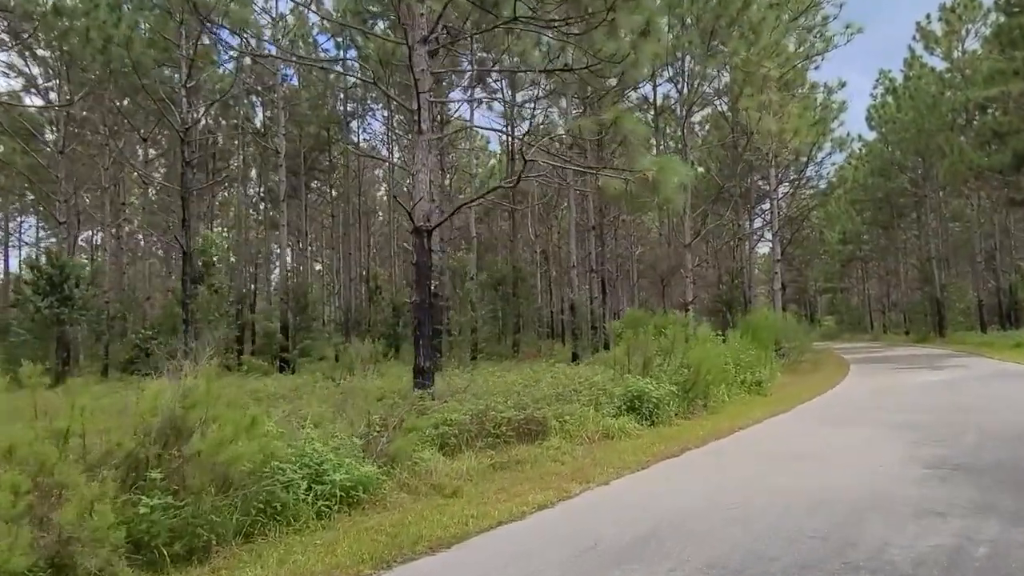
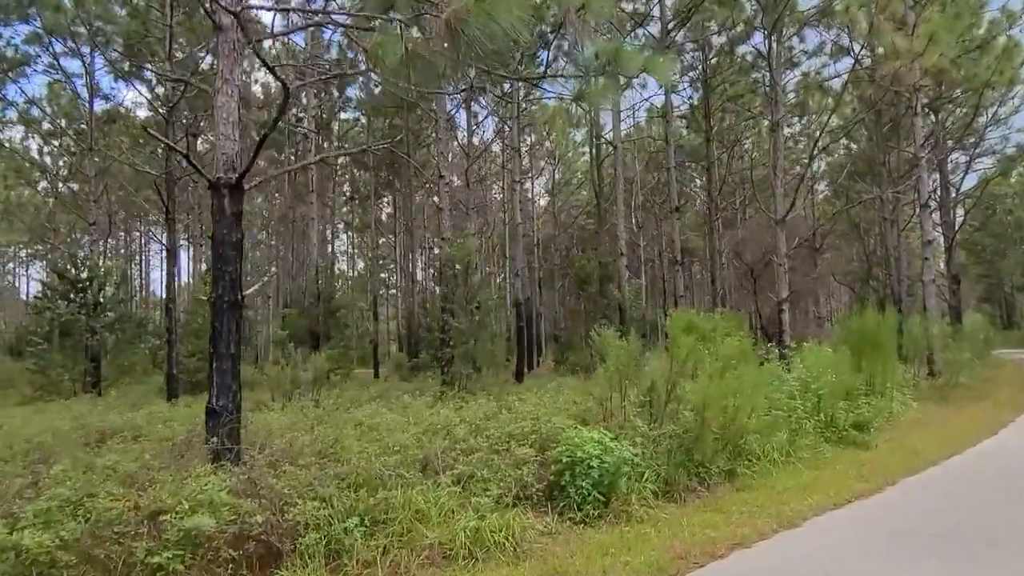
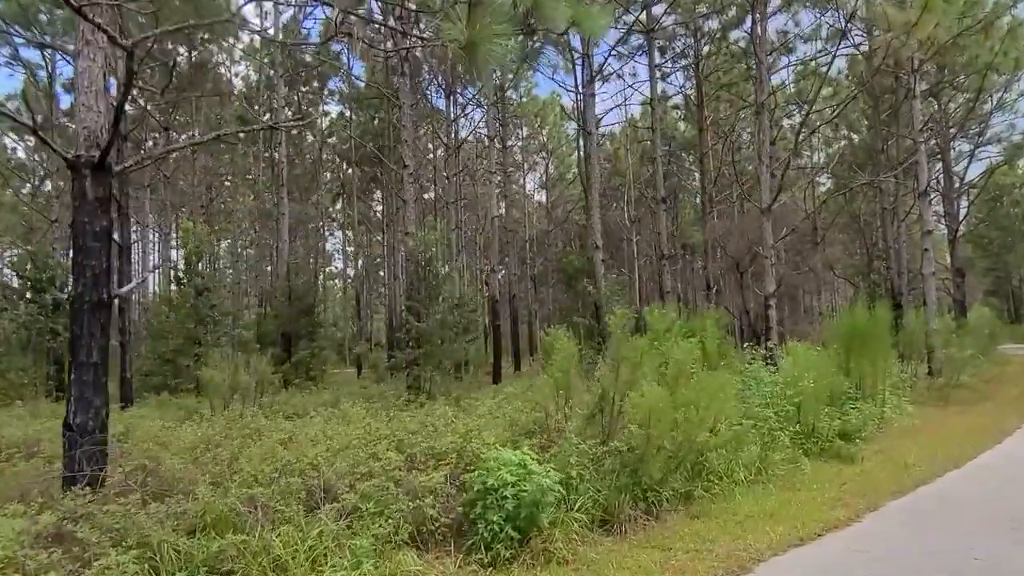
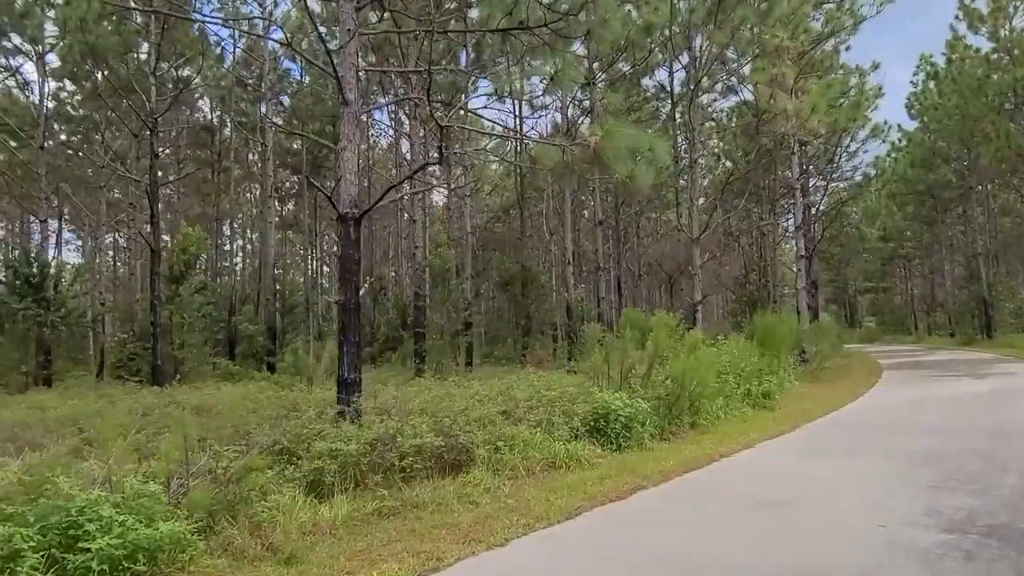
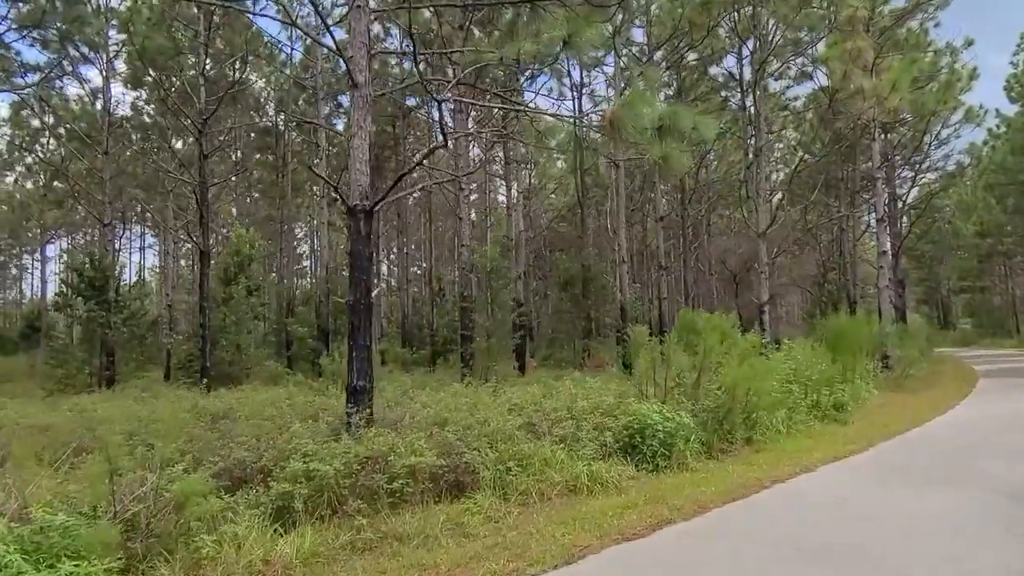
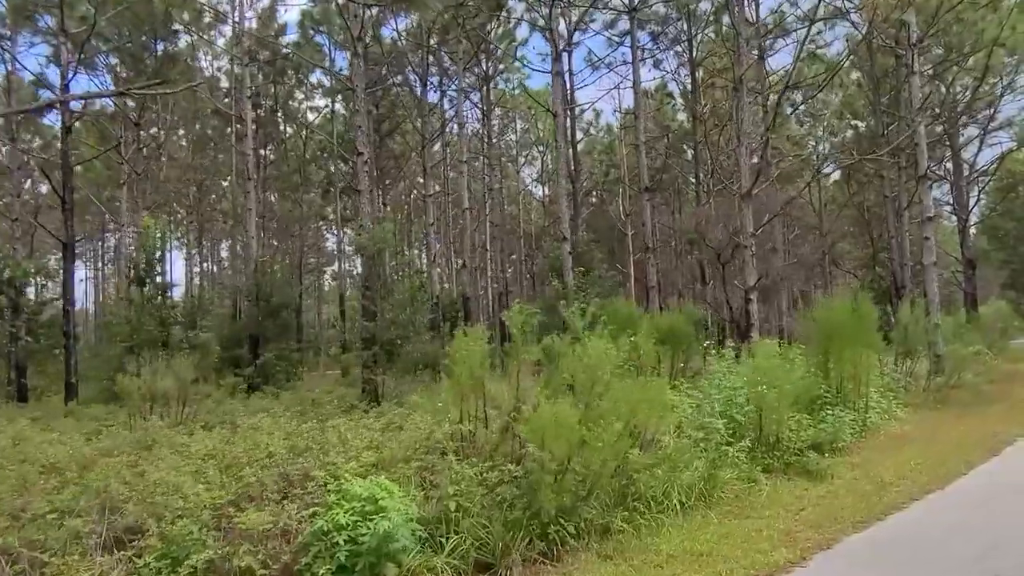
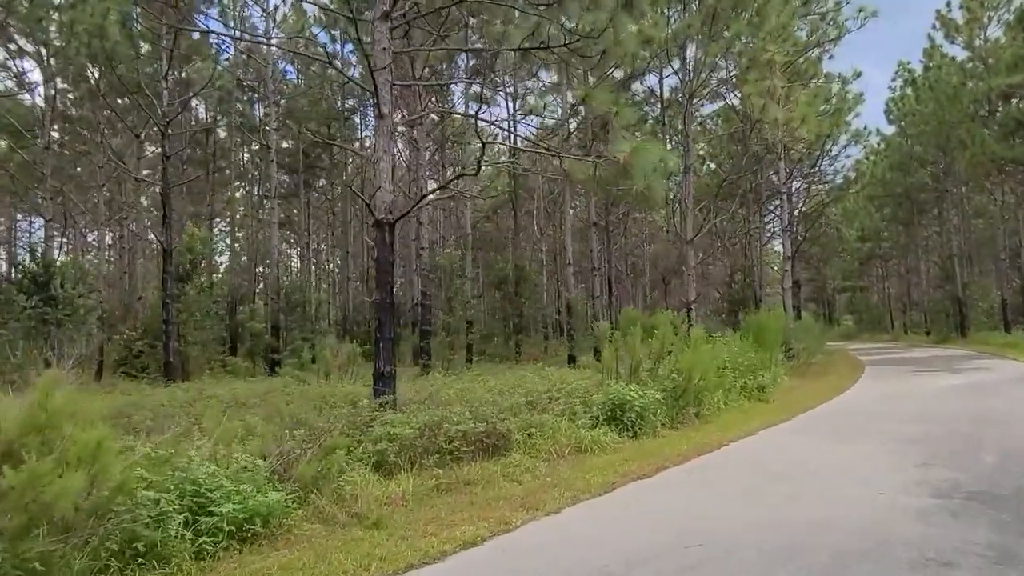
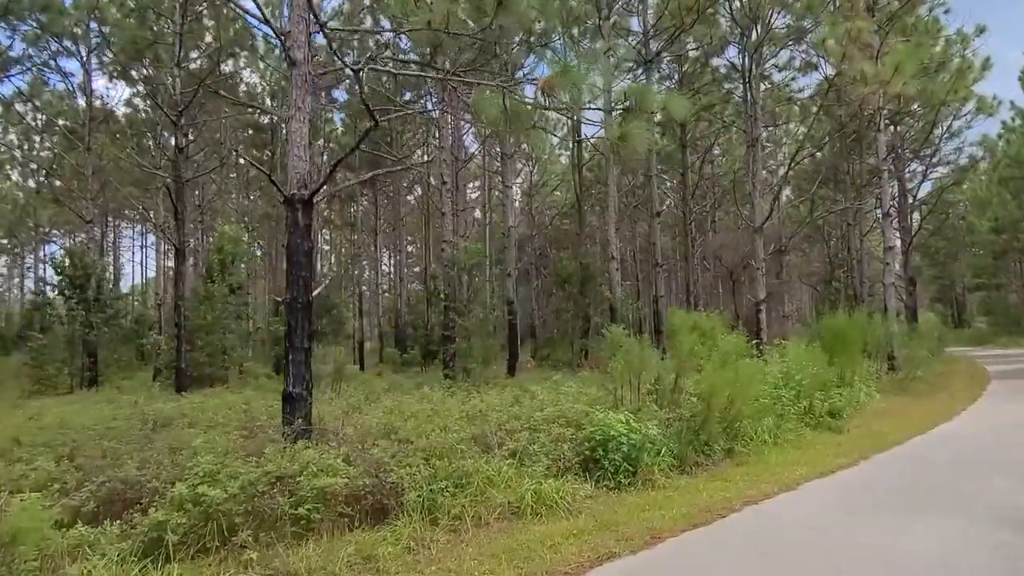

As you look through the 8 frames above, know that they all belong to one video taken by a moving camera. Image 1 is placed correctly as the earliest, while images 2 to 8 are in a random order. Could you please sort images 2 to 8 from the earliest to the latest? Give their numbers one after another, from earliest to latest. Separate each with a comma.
7, 4, 5, 8, 2, 3, 6
